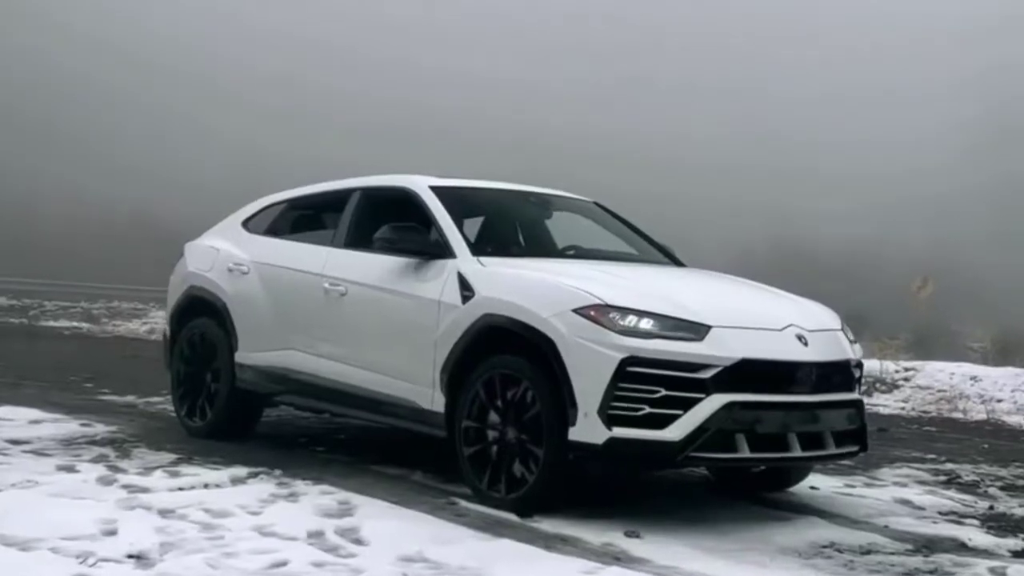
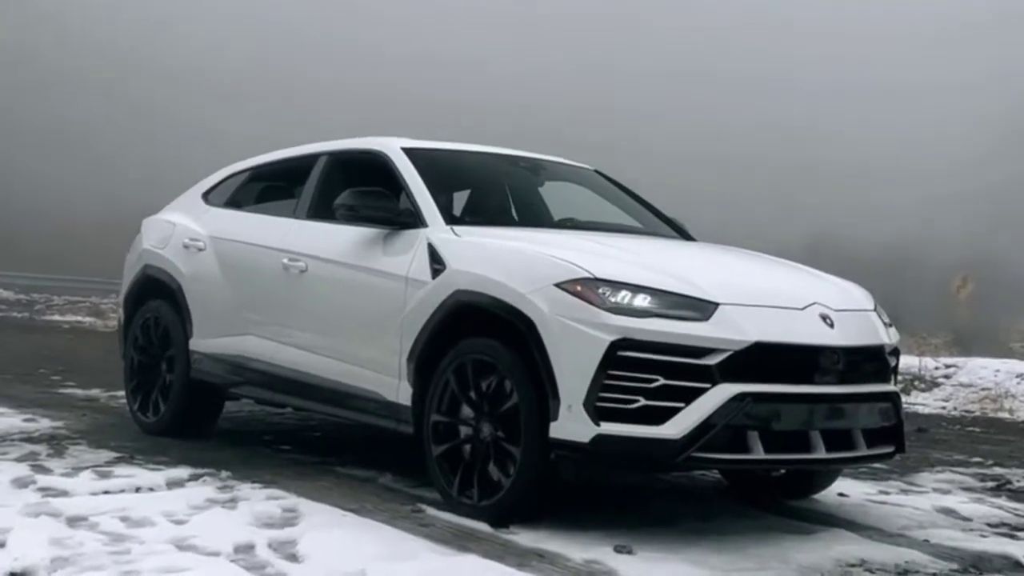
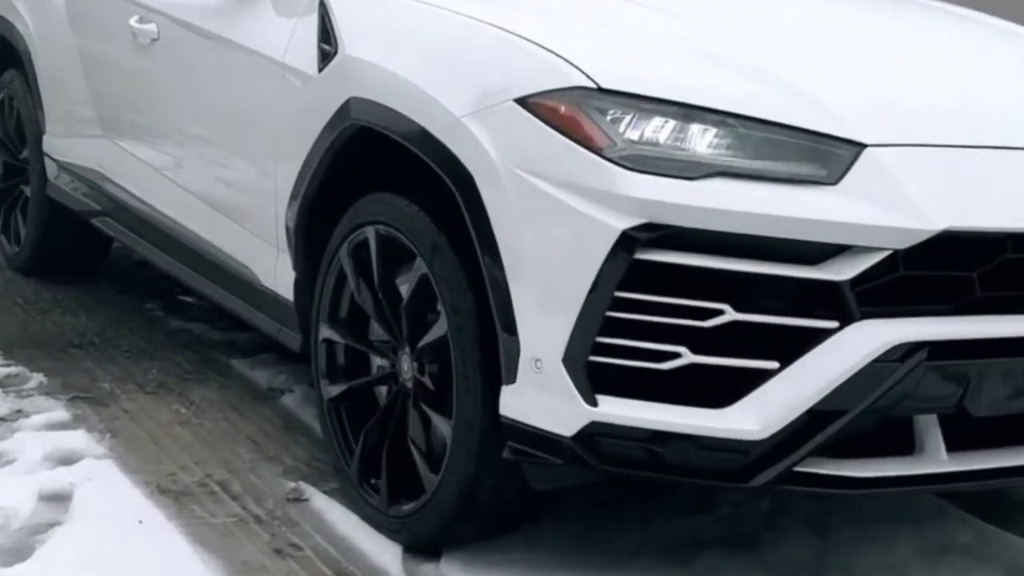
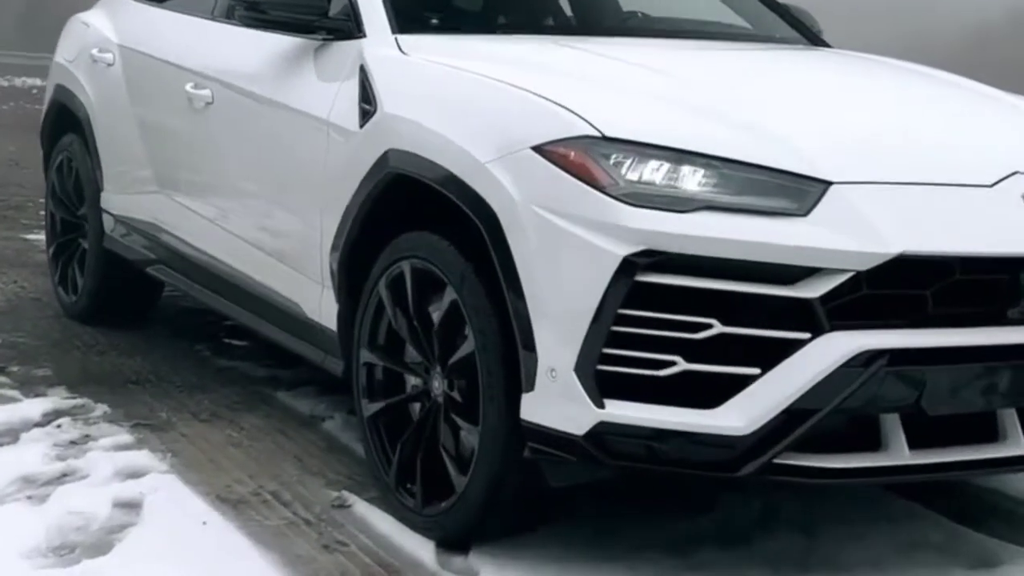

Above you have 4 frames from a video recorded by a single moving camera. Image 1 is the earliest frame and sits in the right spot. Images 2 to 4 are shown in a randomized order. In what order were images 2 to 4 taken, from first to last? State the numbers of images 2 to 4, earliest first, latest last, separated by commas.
2, 4, 3
